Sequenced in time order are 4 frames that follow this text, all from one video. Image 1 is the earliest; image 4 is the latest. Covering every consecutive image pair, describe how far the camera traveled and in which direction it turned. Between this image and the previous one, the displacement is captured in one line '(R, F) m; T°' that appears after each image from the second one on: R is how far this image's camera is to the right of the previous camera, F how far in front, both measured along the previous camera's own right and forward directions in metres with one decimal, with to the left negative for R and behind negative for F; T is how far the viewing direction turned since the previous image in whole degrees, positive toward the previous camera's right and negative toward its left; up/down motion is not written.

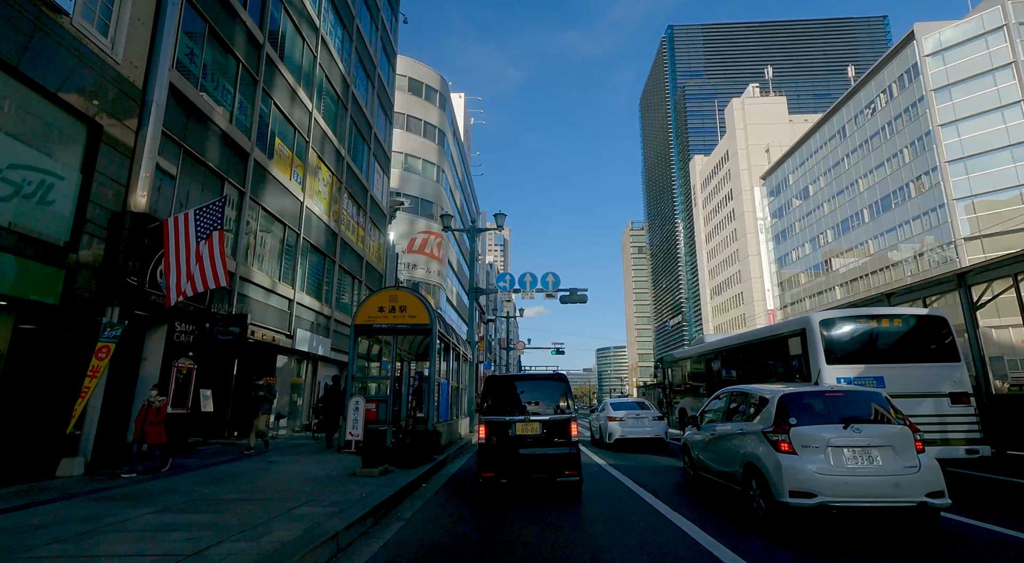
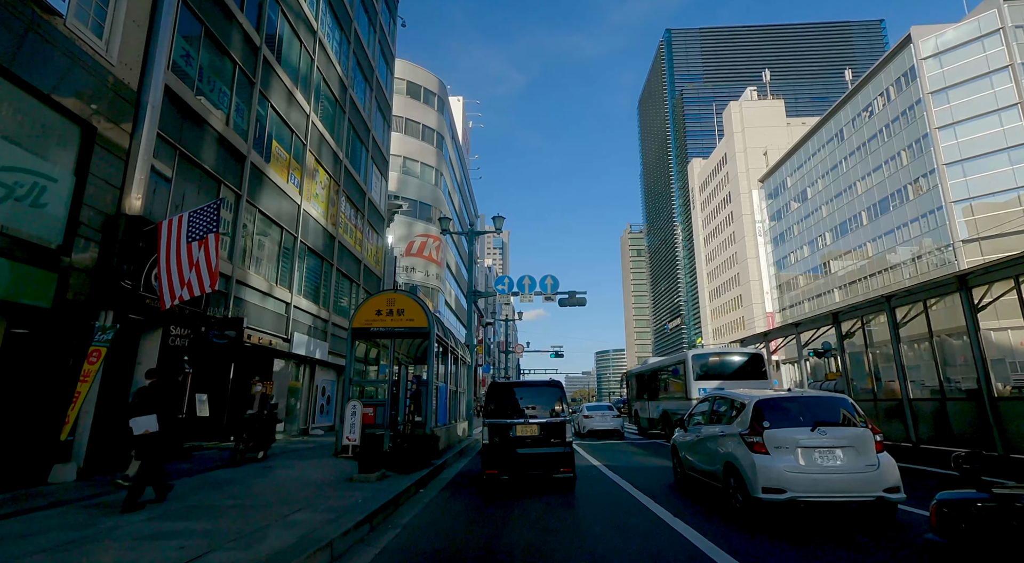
(0.0, +0.1) m; 0°
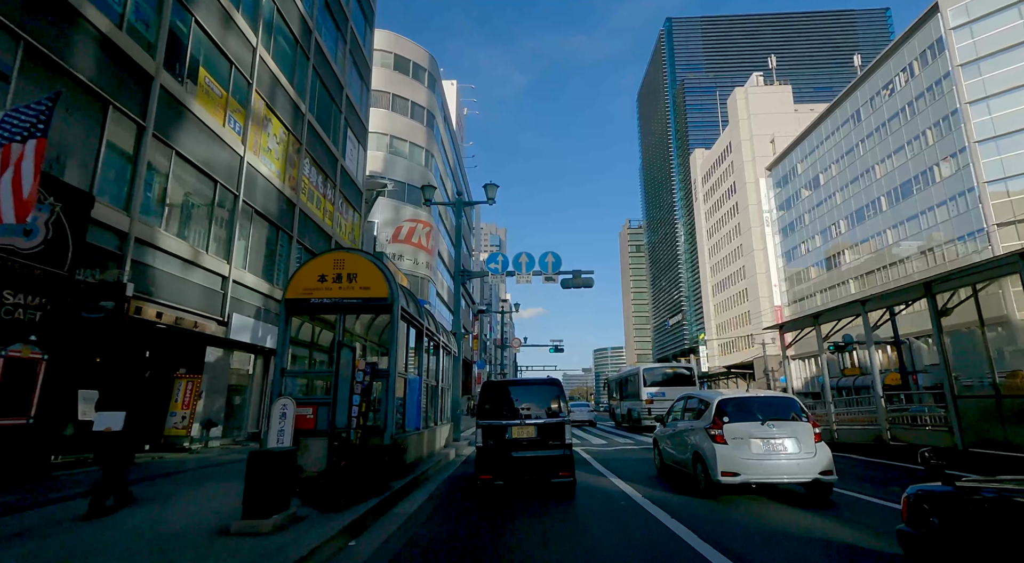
(+0.1, +3.4) m; 0°
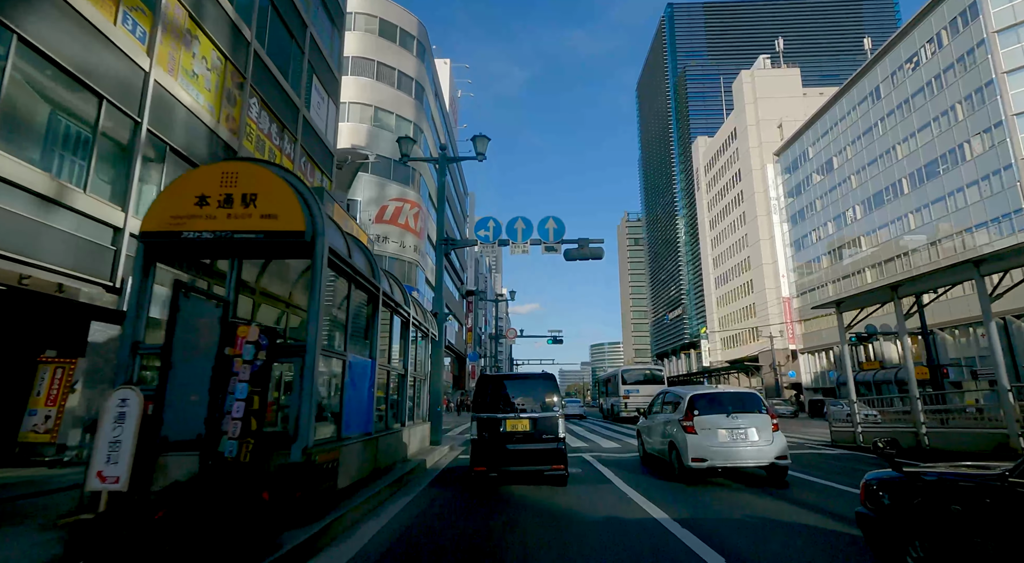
(+0.1, +3.4) m; 0°
